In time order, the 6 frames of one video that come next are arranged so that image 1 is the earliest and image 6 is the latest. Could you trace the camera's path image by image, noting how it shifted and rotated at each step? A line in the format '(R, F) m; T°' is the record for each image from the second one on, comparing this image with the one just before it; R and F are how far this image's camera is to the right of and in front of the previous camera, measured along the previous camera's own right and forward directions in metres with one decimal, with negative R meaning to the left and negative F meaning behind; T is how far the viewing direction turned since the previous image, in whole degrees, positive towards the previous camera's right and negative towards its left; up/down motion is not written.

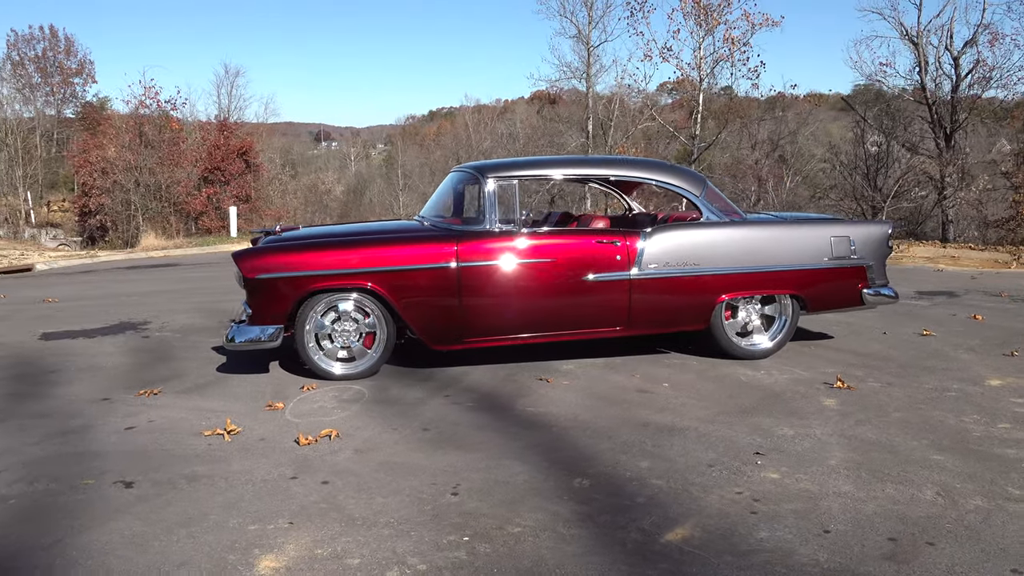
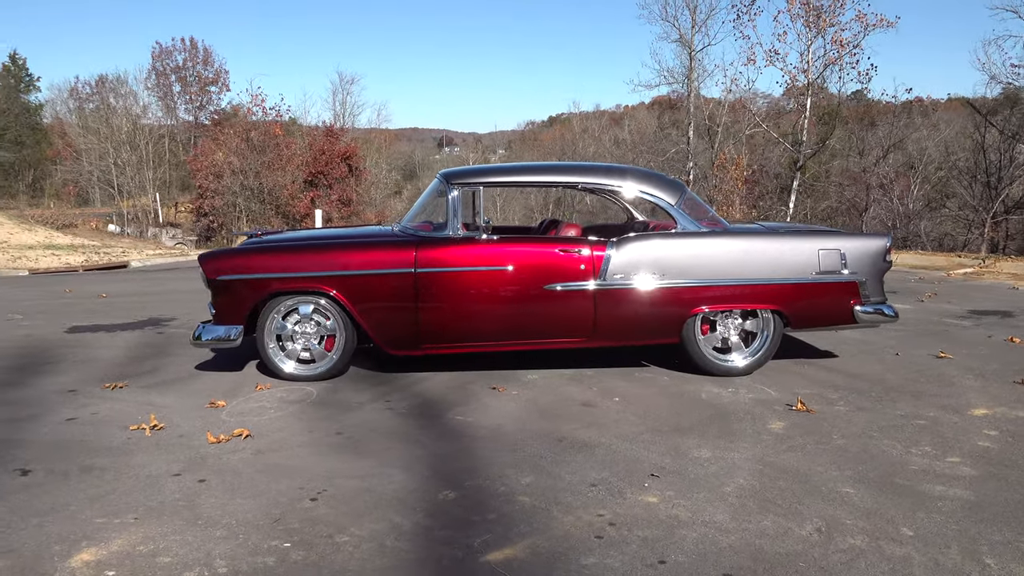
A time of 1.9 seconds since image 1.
(+1.0, +0.1) m; -8°
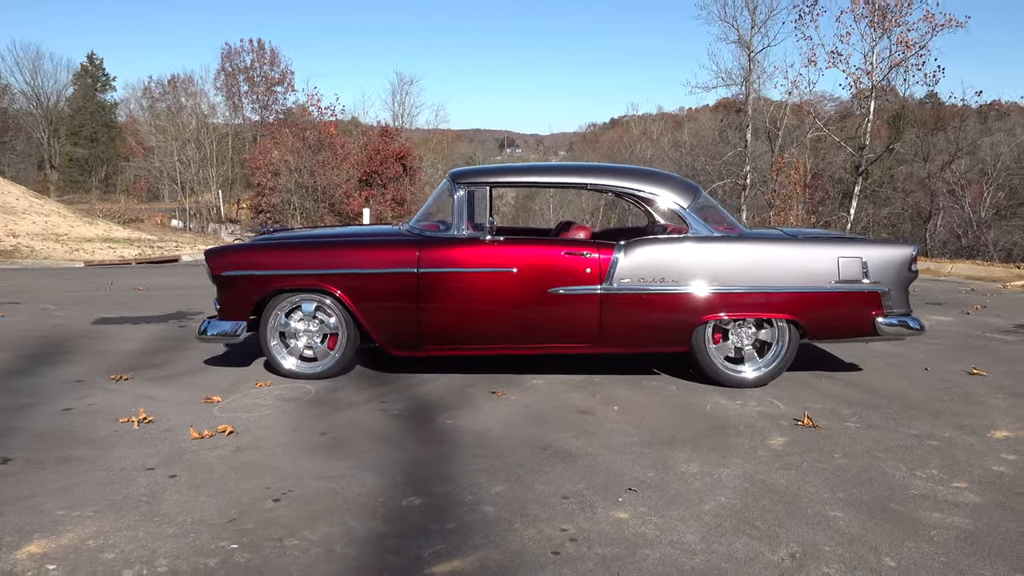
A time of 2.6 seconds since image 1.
(+0.3, +0.1) m; -4°
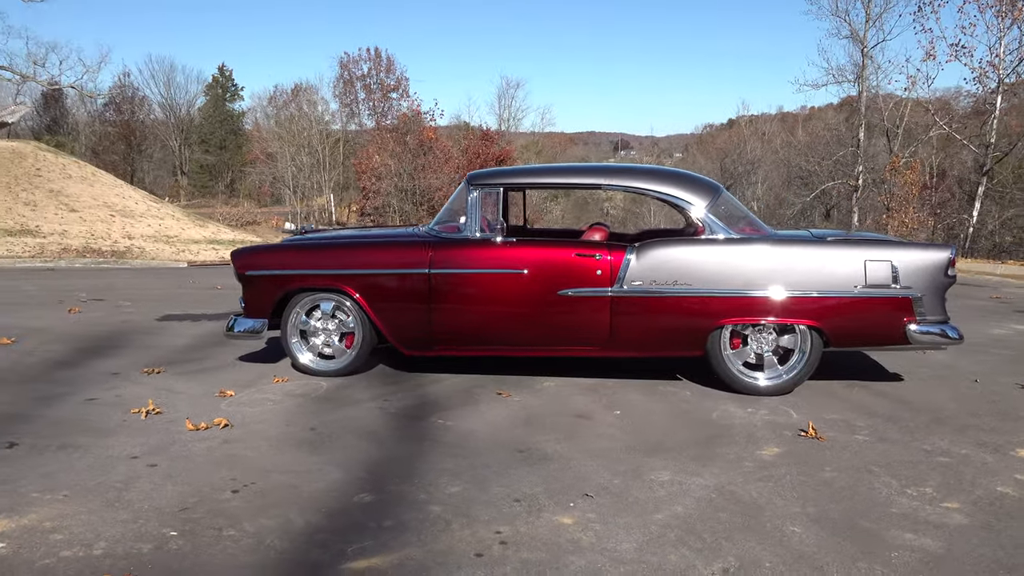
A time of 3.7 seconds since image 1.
(+0.6, +0.1) m; -8°
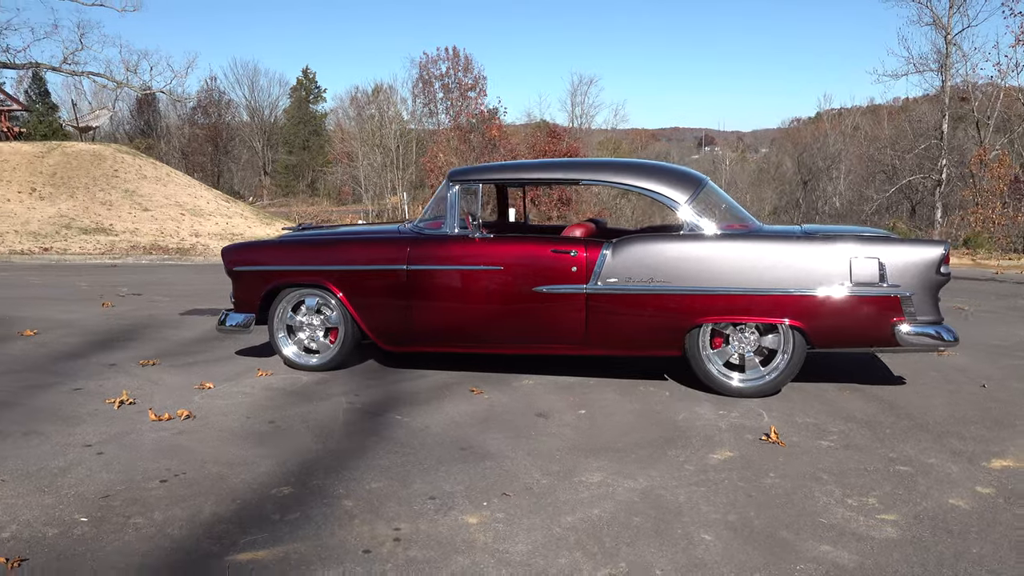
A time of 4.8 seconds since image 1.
(+0.6, +0.1) m; -5°
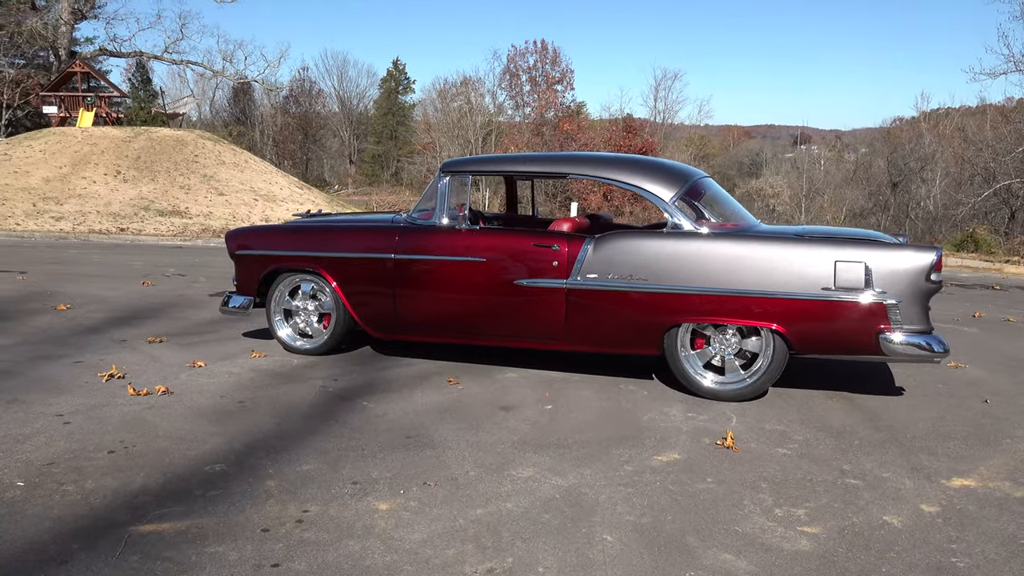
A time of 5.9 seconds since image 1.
(+0.6, 0.0) m; -6°
